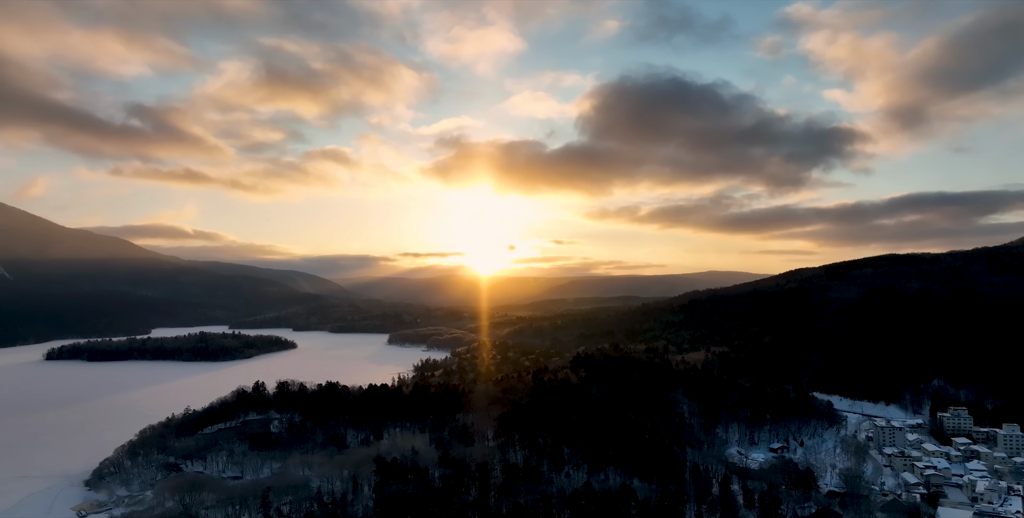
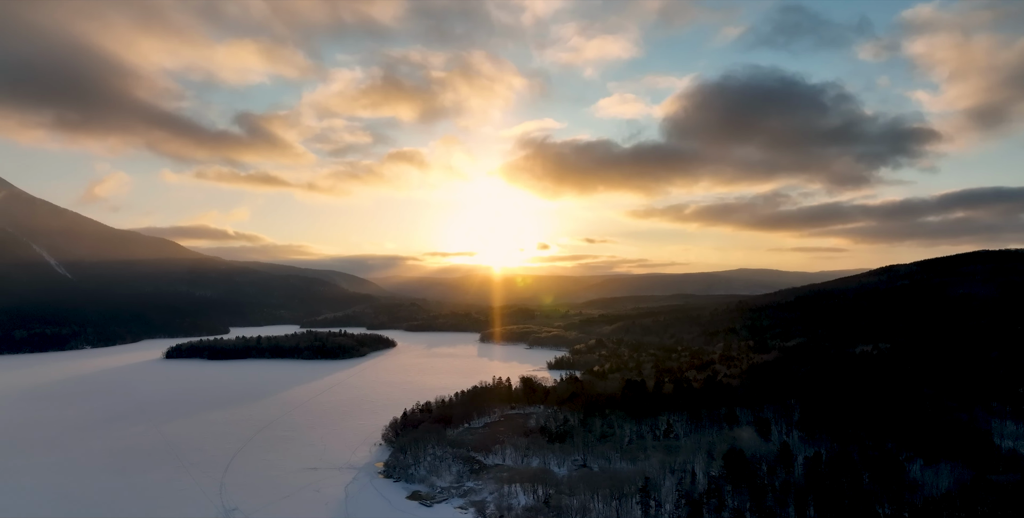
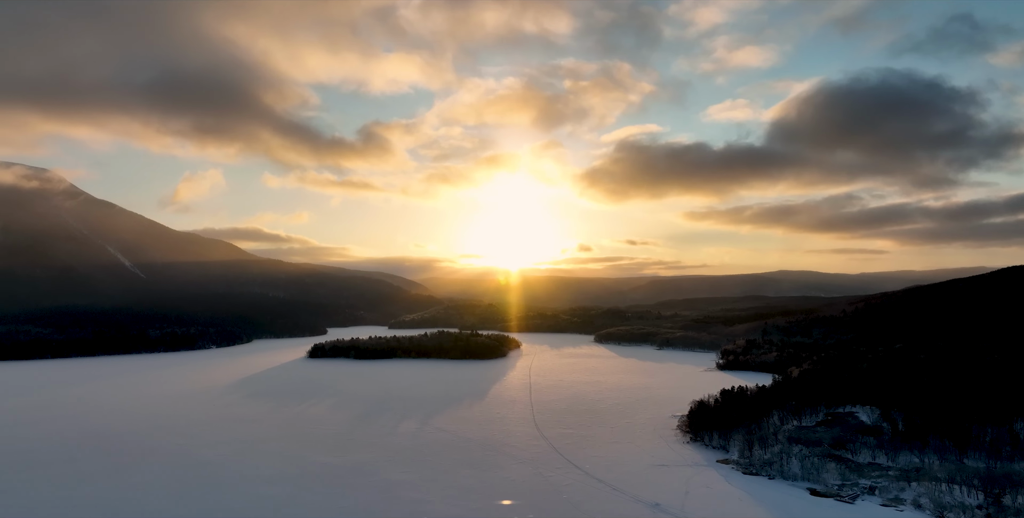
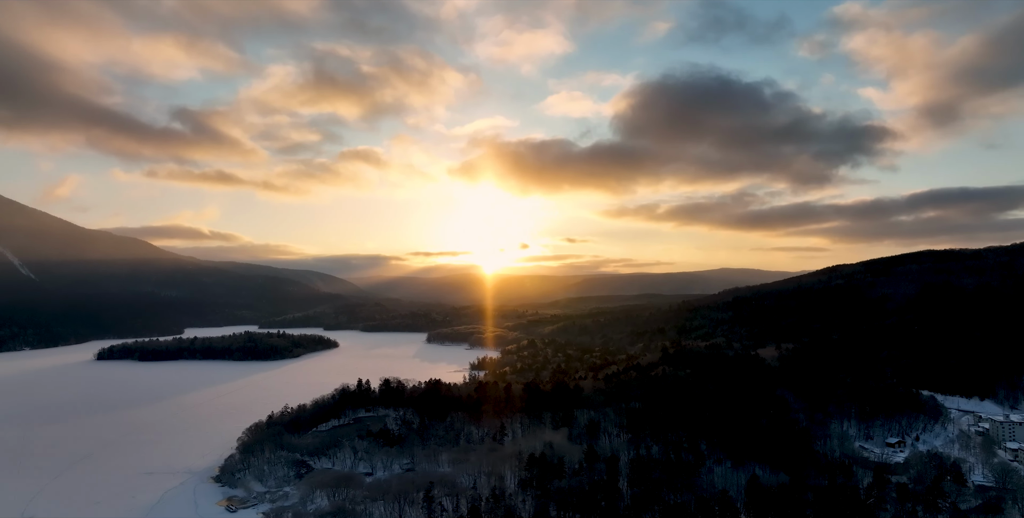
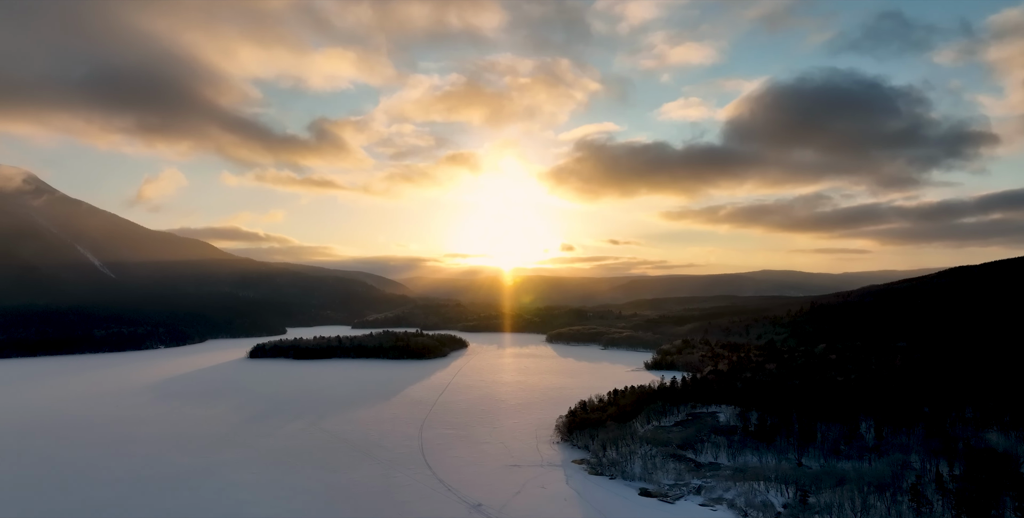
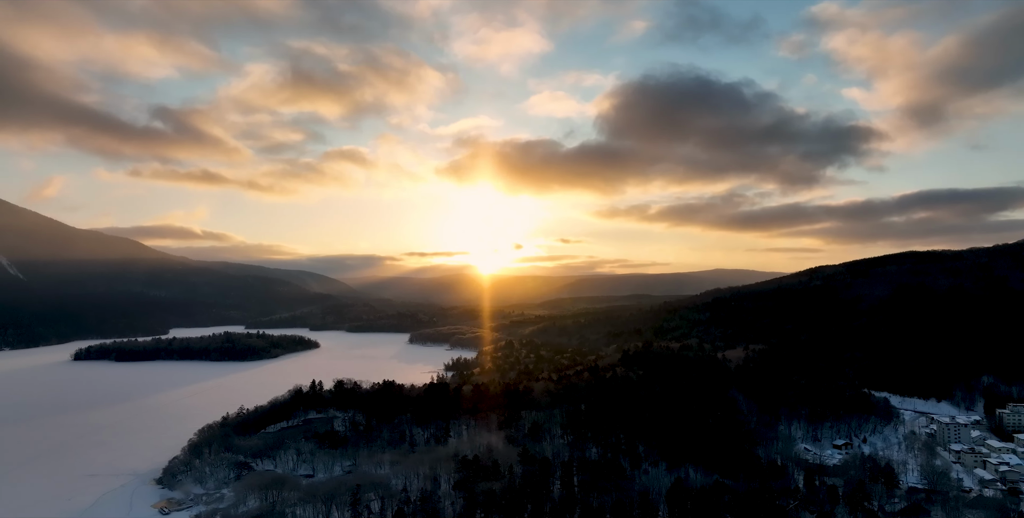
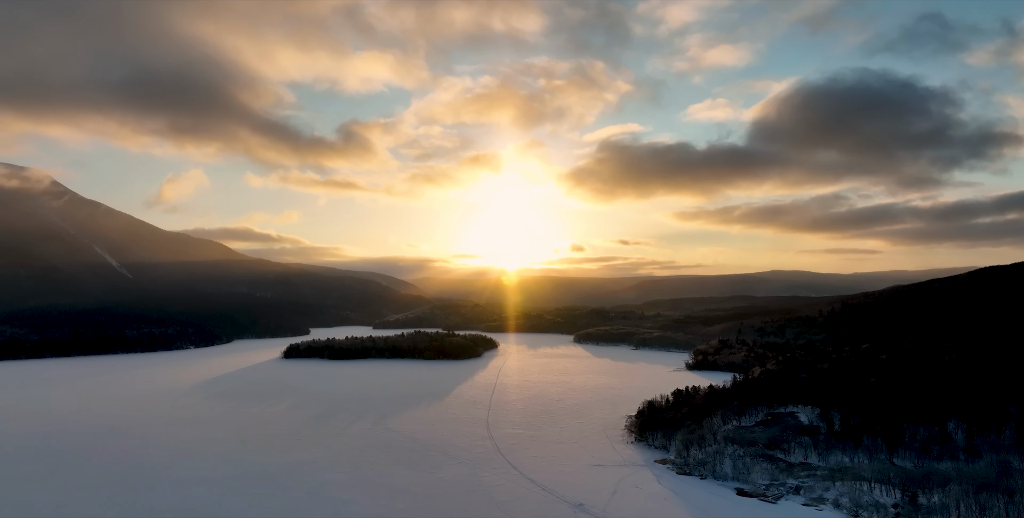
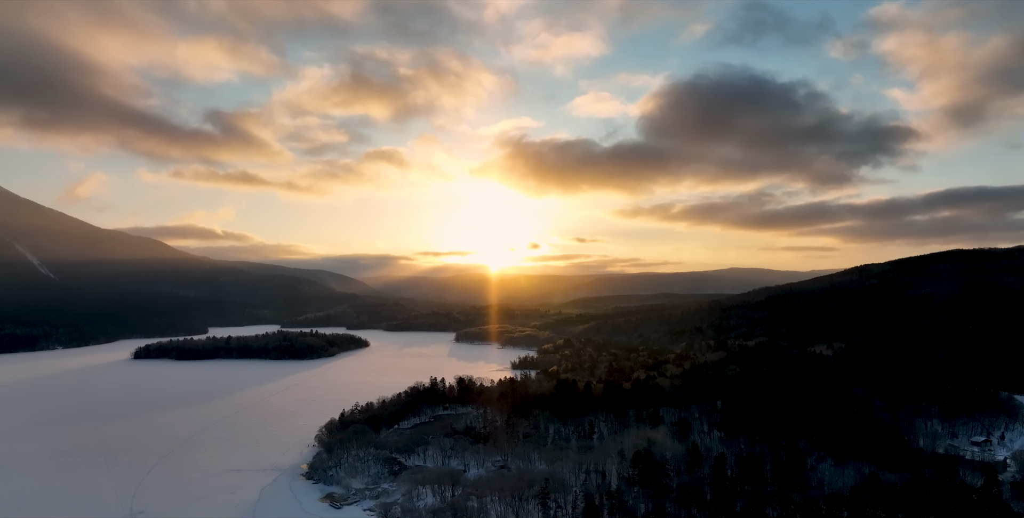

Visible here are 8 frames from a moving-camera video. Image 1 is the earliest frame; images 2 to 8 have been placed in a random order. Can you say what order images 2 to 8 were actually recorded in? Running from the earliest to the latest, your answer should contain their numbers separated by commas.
6, 4, 8, 2, 5, 7, 3
